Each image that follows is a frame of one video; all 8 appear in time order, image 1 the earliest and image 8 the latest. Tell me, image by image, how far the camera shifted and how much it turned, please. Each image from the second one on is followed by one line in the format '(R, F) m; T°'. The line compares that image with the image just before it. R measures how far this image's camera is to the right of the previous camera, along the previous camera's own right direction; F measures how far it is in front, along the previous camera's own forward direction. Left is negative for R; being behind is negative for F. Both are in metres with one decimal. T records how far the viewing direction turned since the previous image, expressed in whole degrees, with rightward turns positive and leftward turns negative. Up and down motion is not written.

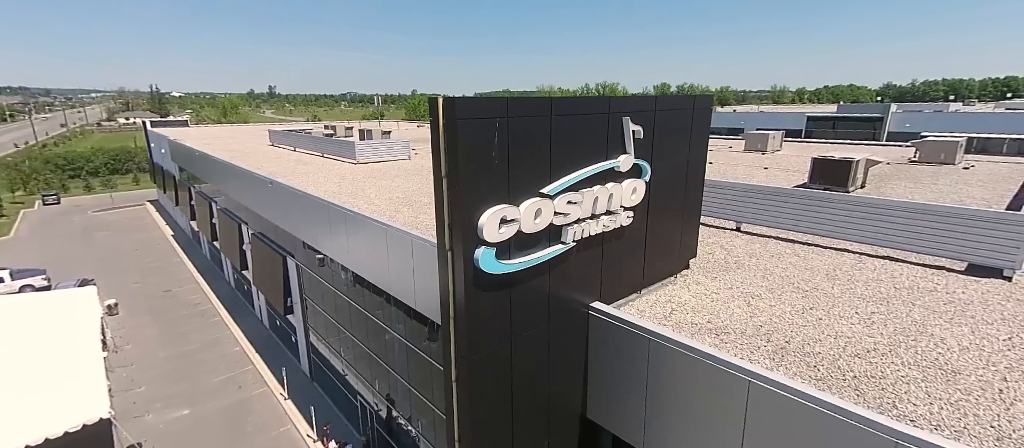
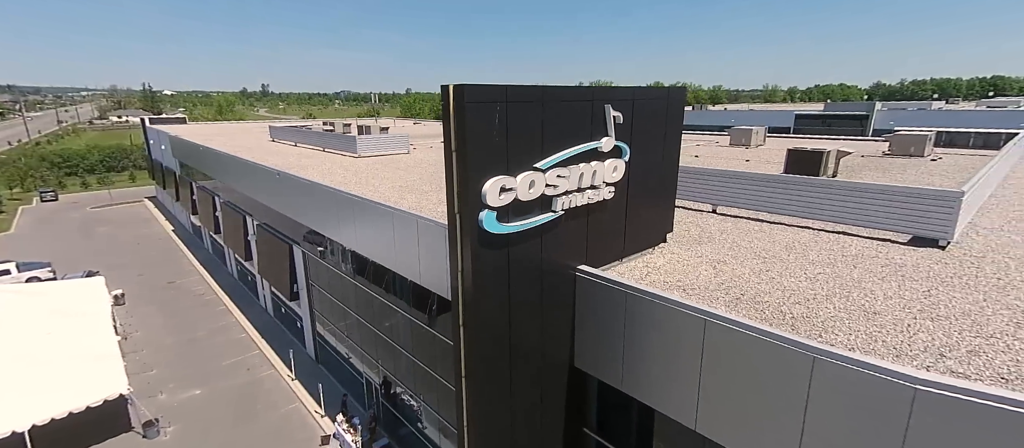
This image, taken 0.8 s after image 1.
(0.0, -0.9) m; +1°
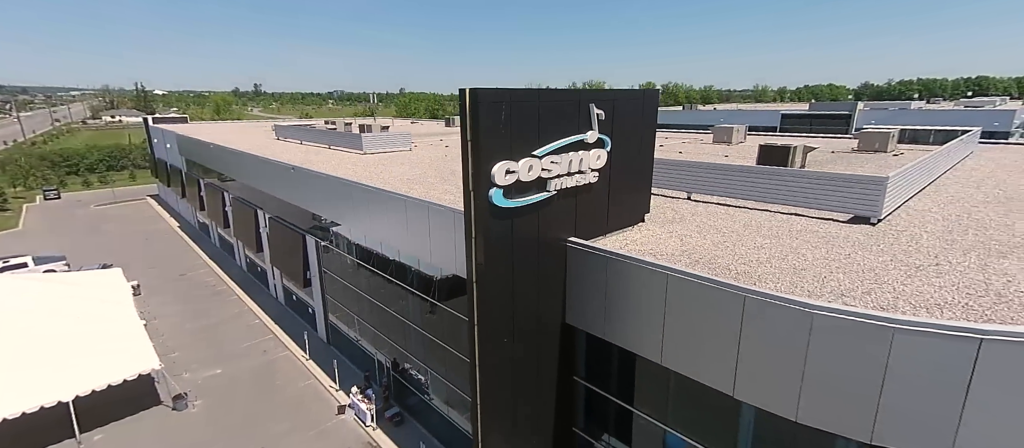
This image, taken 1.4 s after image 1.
(-0.1, -1.4) m; +1°
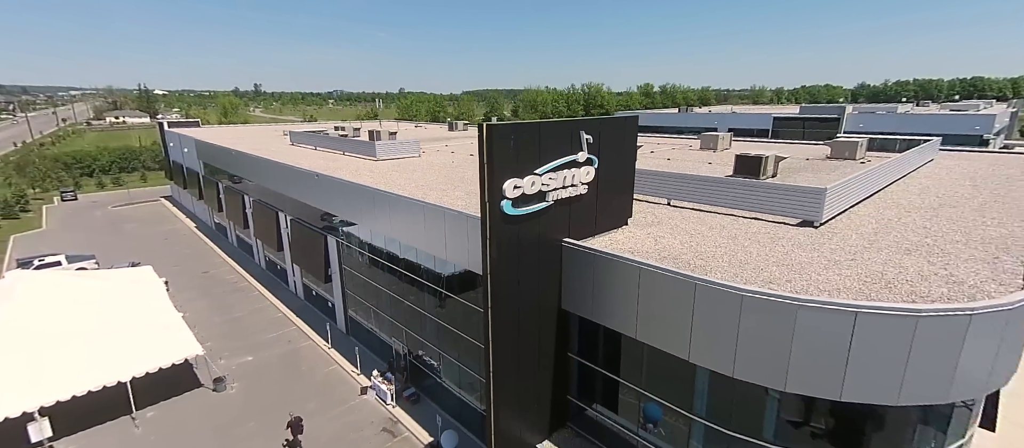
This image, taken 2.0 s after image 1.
(-0.1, -1.9) m; 0°
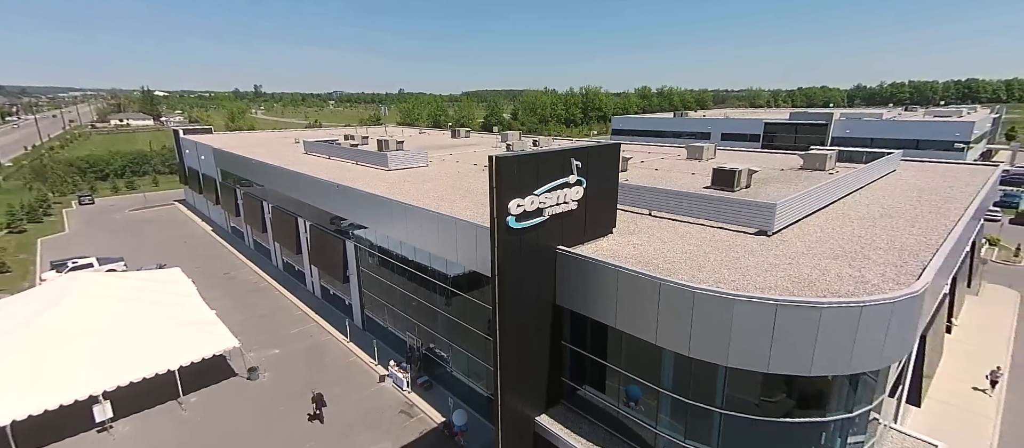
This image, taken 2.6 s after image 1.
(-0.1, -2.1) m; 0°
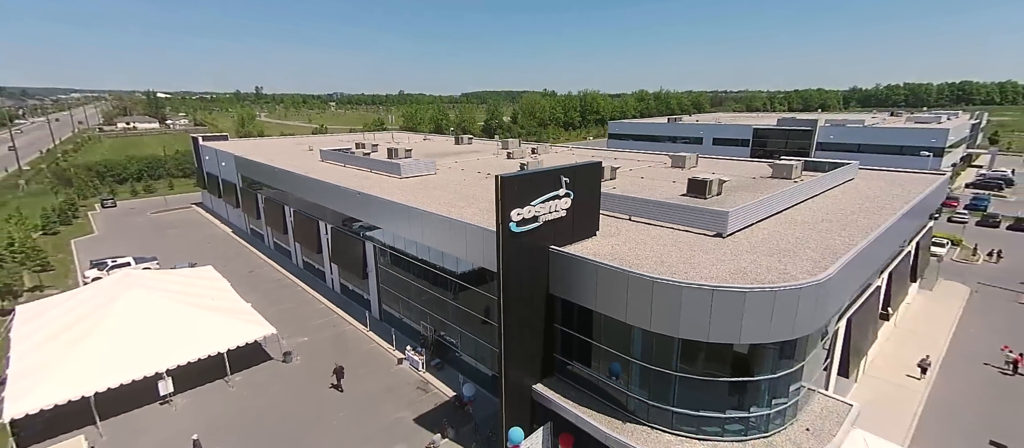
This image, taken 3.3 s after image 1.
(0.0, -2.9) m; 0°
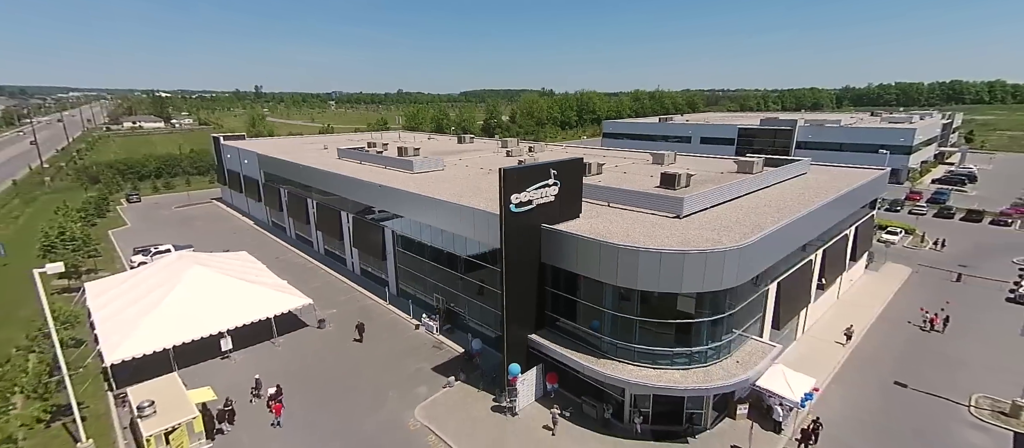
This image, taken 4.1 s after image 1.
(0.0, -4.1) m; 0°
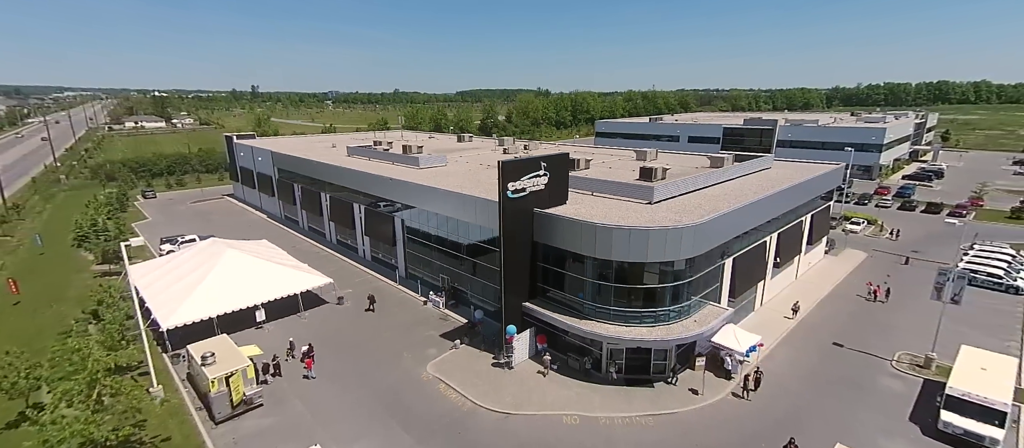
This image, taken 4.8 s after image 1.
(0.0, -3.6) m; 0°
